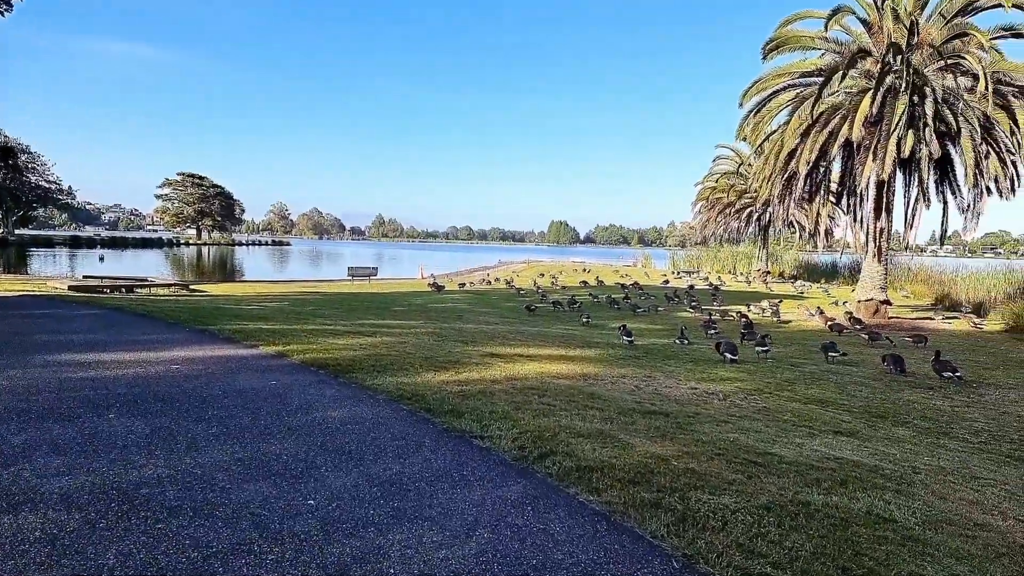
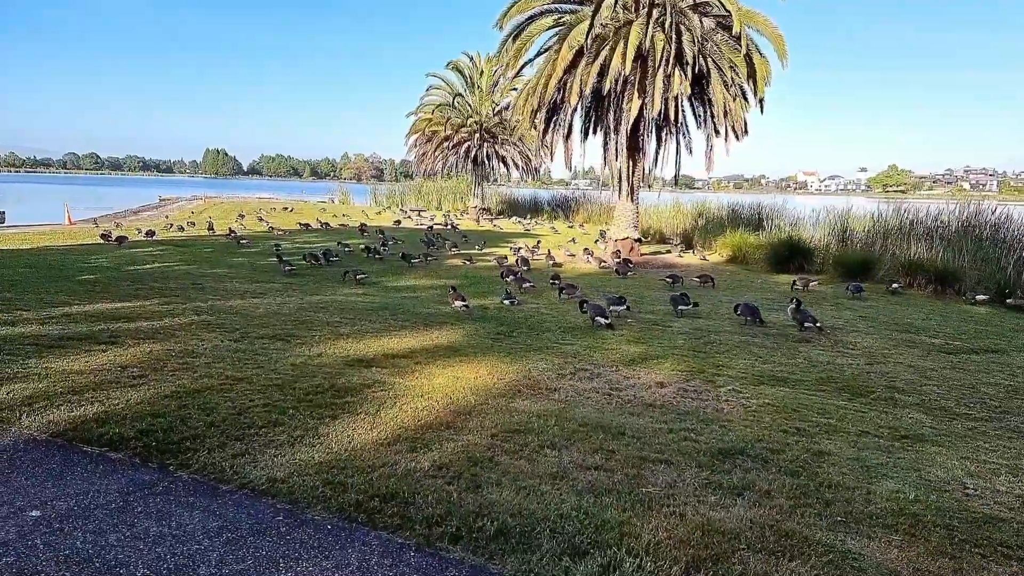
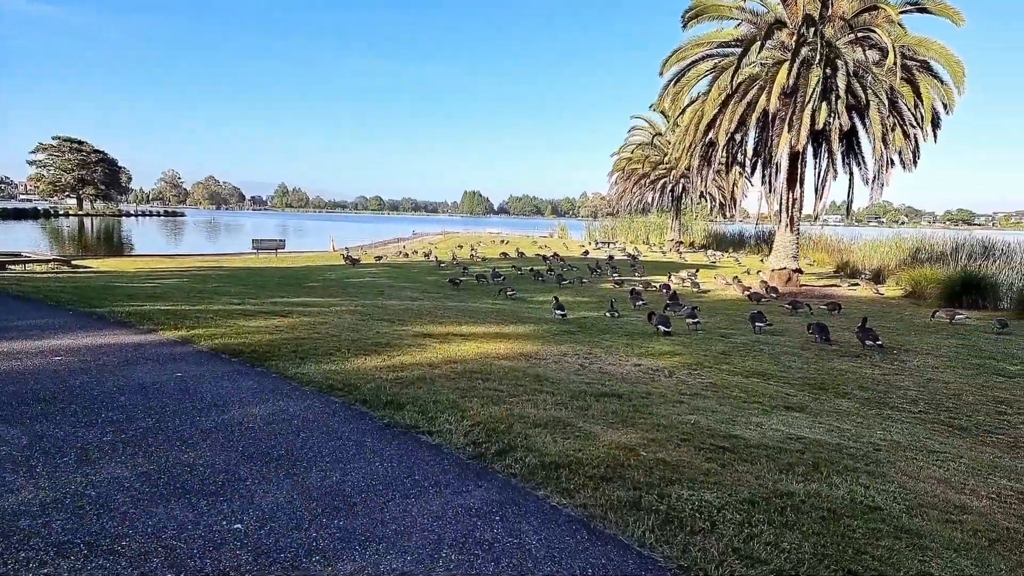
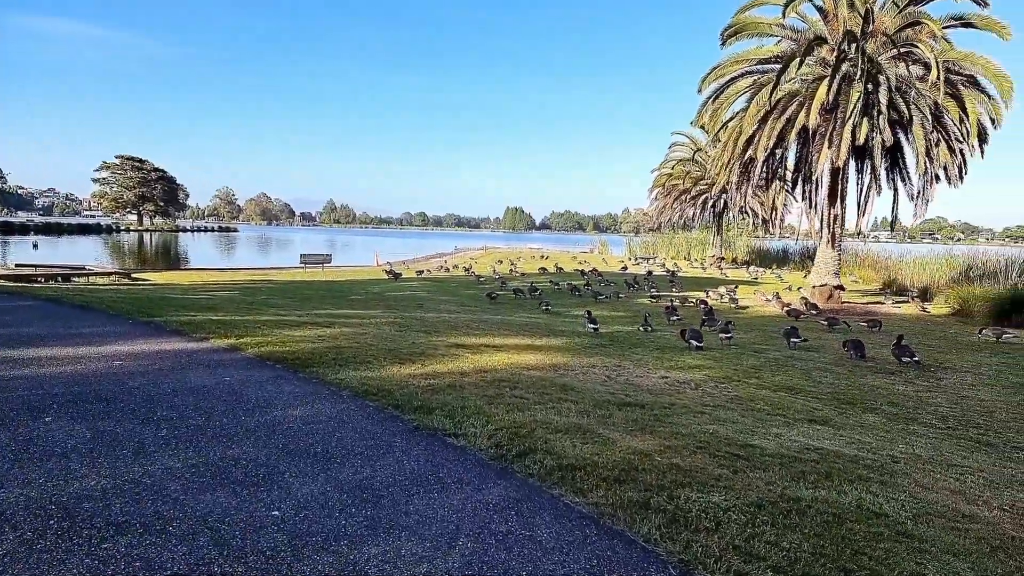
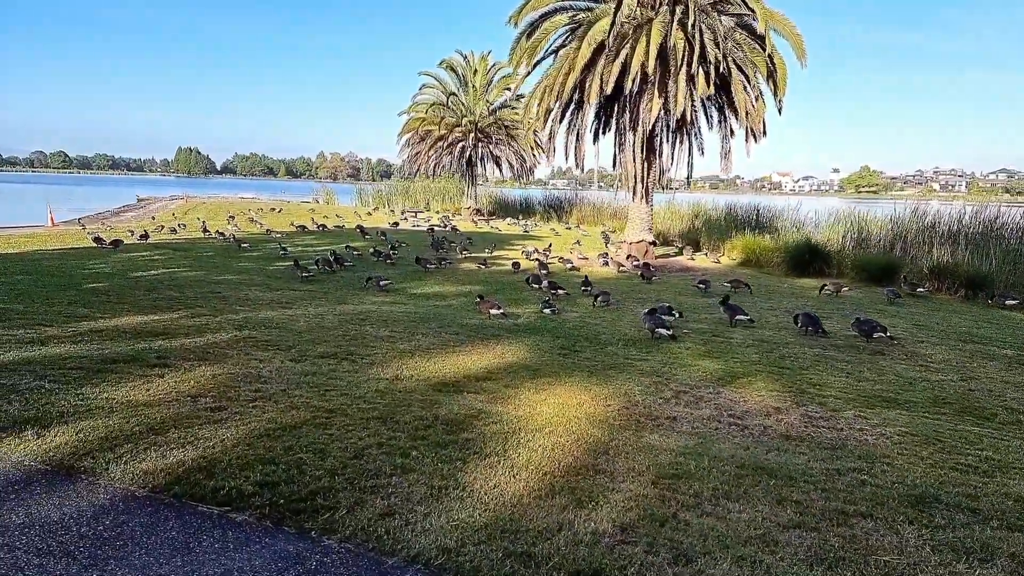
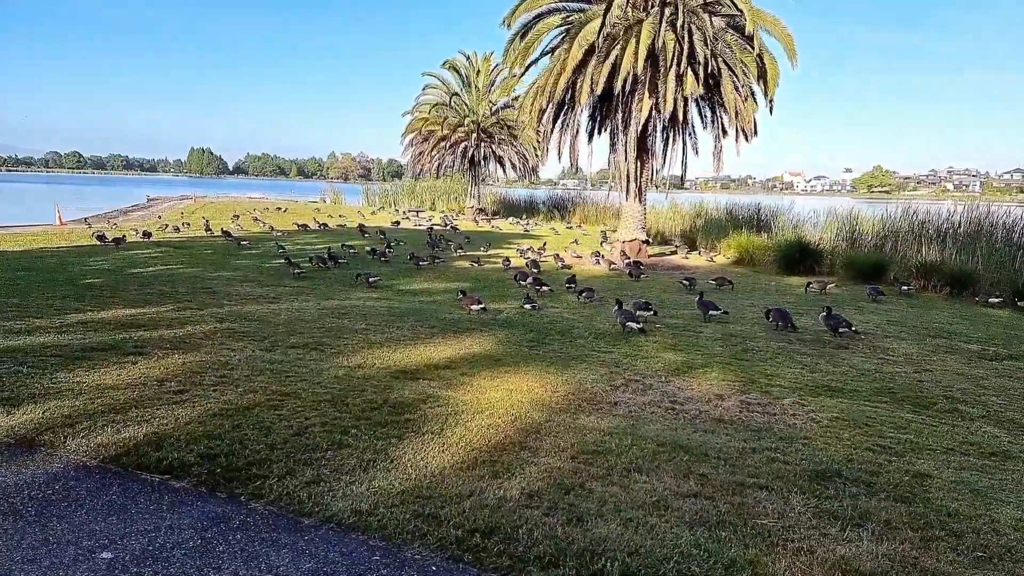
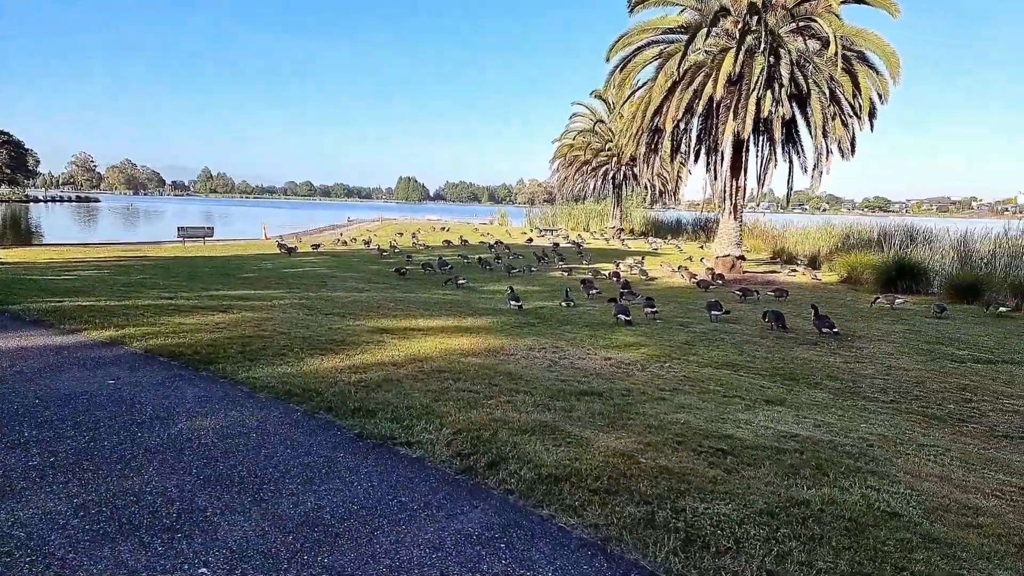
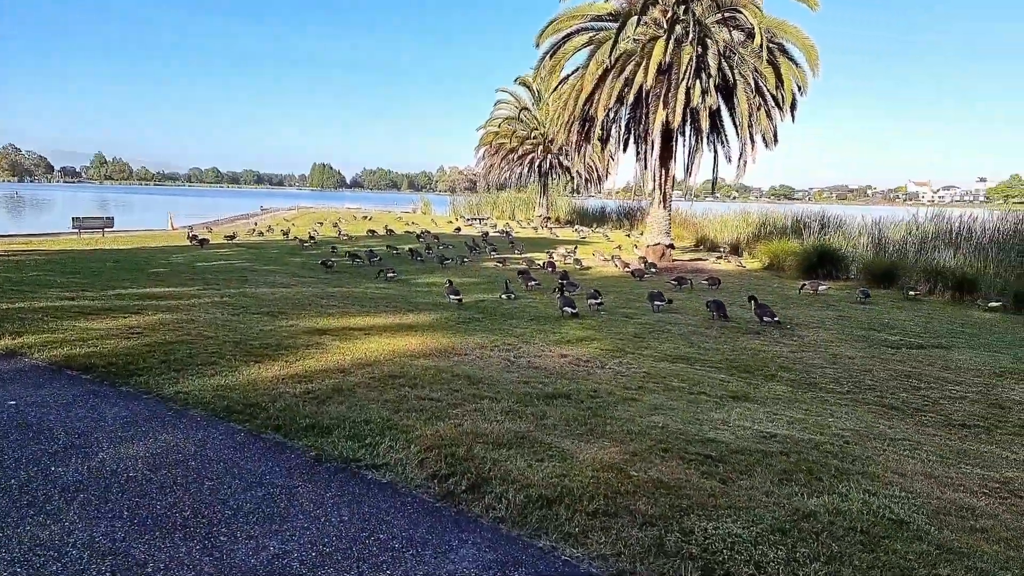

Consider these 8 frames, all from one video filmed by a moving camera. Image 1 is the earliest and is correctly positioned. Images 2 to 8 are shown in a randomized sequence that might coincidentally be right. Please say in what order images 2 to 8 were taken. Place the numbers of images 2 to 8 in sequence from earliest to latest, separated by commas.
4, 3, 7, 8, 2, 6, 5
